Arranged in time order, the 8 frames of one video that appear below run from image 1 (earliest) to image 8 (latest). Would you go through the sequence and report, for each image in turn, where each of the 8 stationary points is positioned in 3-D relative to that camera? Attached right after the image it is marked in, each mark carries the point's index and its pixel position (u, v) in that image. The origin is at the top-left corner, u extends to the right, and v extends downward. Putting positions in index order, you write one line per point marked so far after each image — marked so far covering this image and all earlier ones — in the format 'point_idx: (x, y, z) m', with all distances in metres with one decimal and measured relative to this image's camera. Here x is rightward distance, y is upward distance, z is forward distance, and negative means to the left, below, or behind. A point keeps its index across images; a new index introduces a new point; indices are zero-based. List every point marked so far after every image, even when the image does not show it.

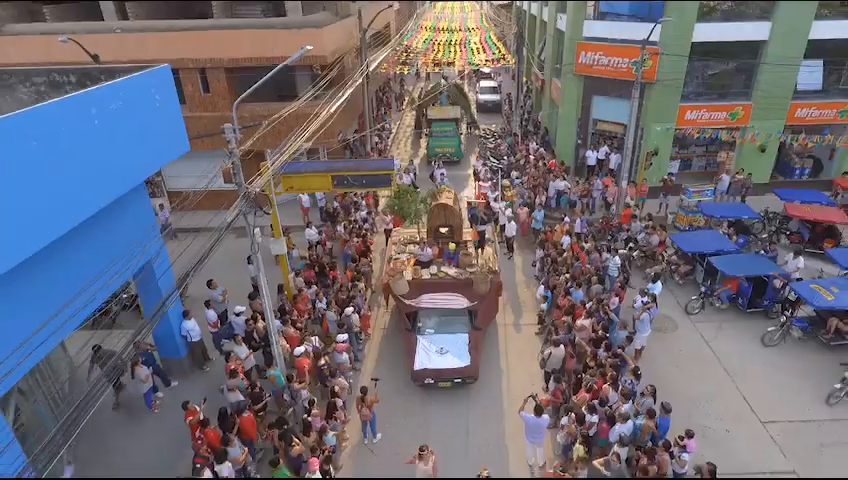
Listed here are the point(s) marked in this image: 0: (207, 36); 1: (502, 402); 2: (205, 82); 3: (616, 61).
0: (-5.2, +4.8, +15.2) m
1: (+1.3, -2.6, +10.3) m
2: (-5.5, +4.0, +16.1) m
3: (+5.3, +4.9, +17.3) m
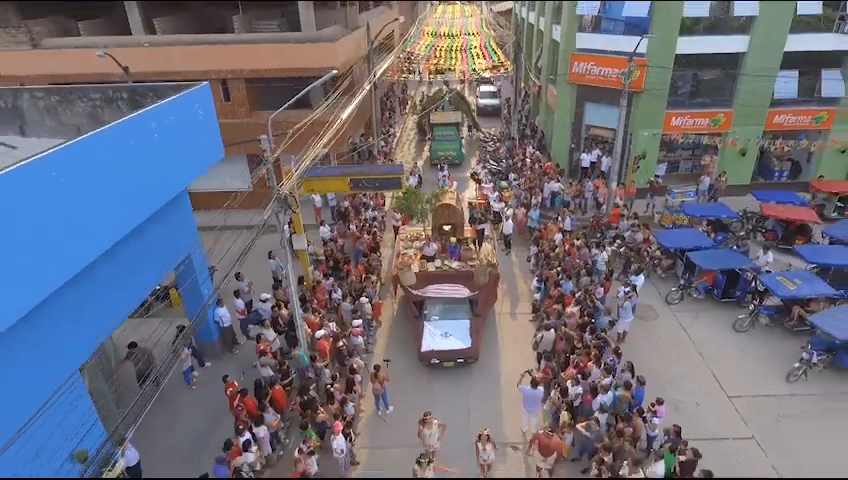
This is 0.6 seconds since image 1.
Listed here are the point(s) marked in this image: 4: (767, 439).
0: (-5.1, +4.9, +16.5) m
1: (+1.4, -2.5, +11.6) m
2: (-5.4, +4.1, +17.4) m
3: (+5.4, +4.9, +18.6) m
4: (+5.4, -3.1, +10.0) m
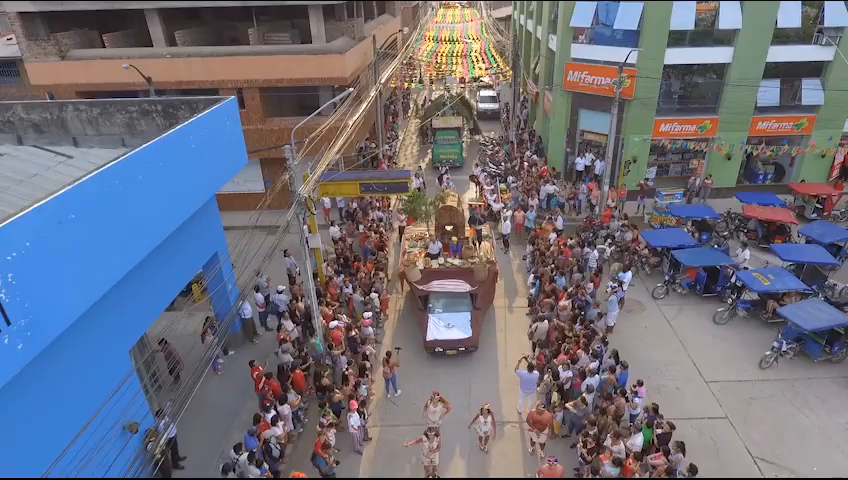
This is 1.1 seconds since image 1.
0: (-5.0, +4.9, +17.6) m
1: (+1.5, -2.5, +12.7) m
2: (-5.3, +4.1, +18.5) m
3: (+5.5, +5.0, +19.7) m
4: (+5.5, -3.1, +11.1) m
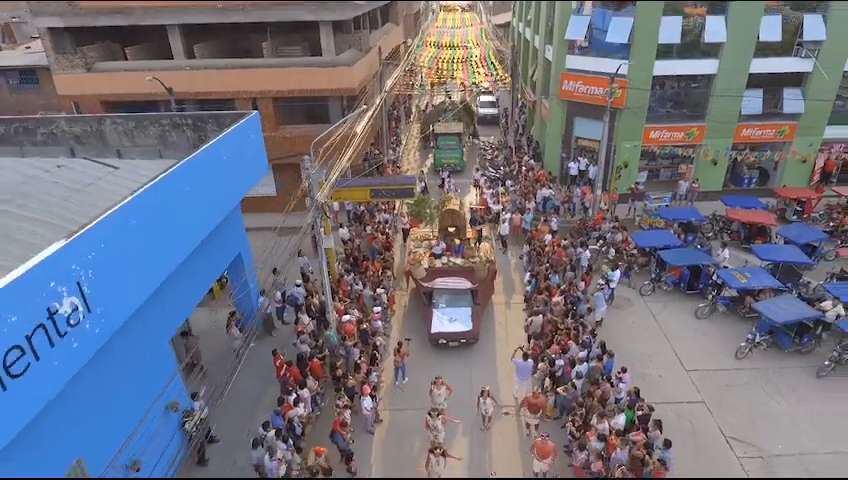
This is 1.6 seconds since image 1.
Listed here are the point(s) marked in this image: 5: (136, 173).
0: (-4.9, +4.9, +18.8) m
1: (+1.6, -2.5, +13.8) m
2: (-5.2, +4.0, +19.7) m
3: (+5.6, +4.9, +20.9) m
4: (+5.6, -3.1, +12.2) m
5: (-4.6, +1.1, +10.1) m
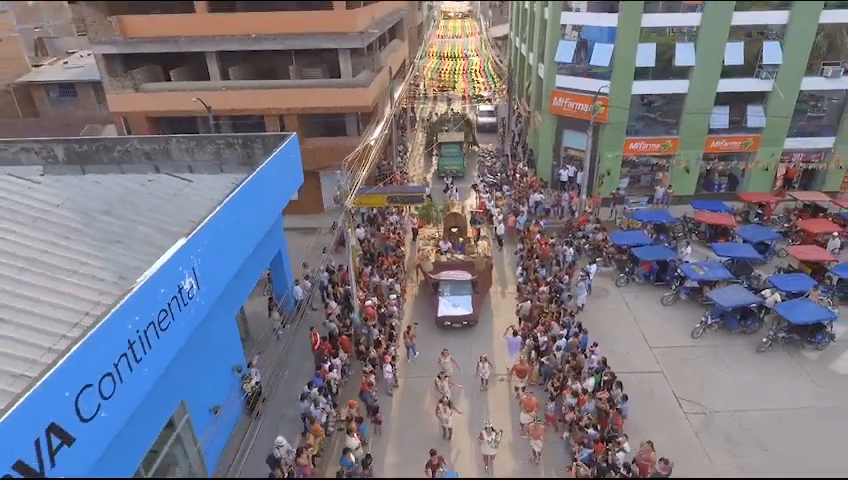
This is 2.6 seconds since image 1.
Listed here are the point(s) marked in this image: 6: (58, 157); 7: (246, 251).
0: (-4.7, +4.9, +21.5) m
1: (+1.8, -2.5, +16.6) m
2: (-5.0, +4.1, +22.4) m
3: (+5.8, +5.0, +23.6) m
4: (+5.8, -3.1, +14.9) m
5: (-4.3, +1.1, +12.8) m
6: (-8.6, +1.9, +14.9) m
7: (-3.4, -0.2, +12.0) m
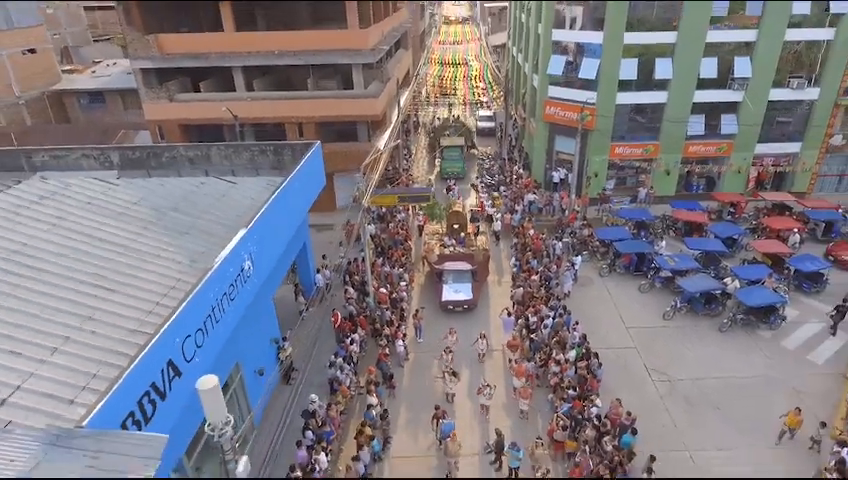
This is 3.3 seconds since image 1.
0: (-4.5, +5.1, +23.9) m
1: (+1.9, -2.3, +19.0) m
2: (-4.8, +4.3, +24.8) m
3: (+5.9, +5.1, +26.0) m
4: (+5.9, -3.0, +17.3) m
5: (-4.2, +1.3, +15.2) m
6: (-8.4, +2.1, +17.3) m
7: (-3.2, -0.1, +14.4) m
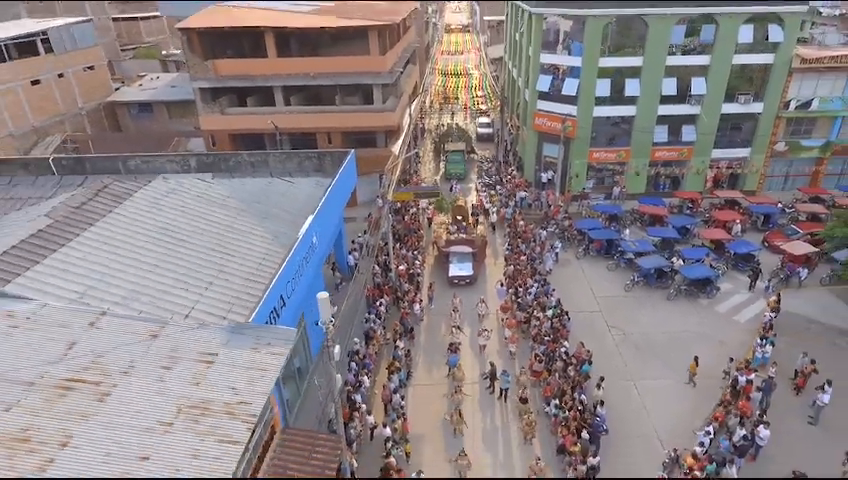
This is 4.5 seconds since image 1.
0: (-4.1, +5.6, +28.7) m
1: (+2.3, -1.9, +23.8) m
2: (-4.4, +4.7, +29.6) m
3: (+6.3, +5.6, +30.9) m
4: (+6.3, -2.5, +22.2) m
5: (-3.8, +1.7, +20.1) m
6: (-8.0, +2.6, +22.1) m
7: (-2.8, +0.4, +19.2) m
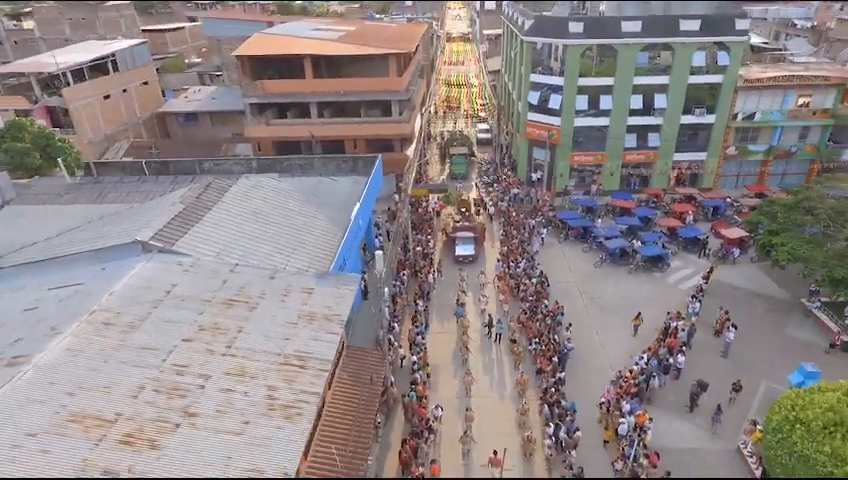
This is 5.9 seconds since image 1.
0: (-3.6, +6.2, +34.8) m
1: (+2.9, -1.2, +29.9) m
2: (-3.9, +5.3, +35.7) m
3: (+6.9, +6.2, +36.9) m
4: (+6.9, -1.9, +28.2) m
5: (-3.2, +2.3, +26.1) m
6: (-7.5, +3.2, +28.2) m
7: (-2.2, +1.0, +25.3) m
